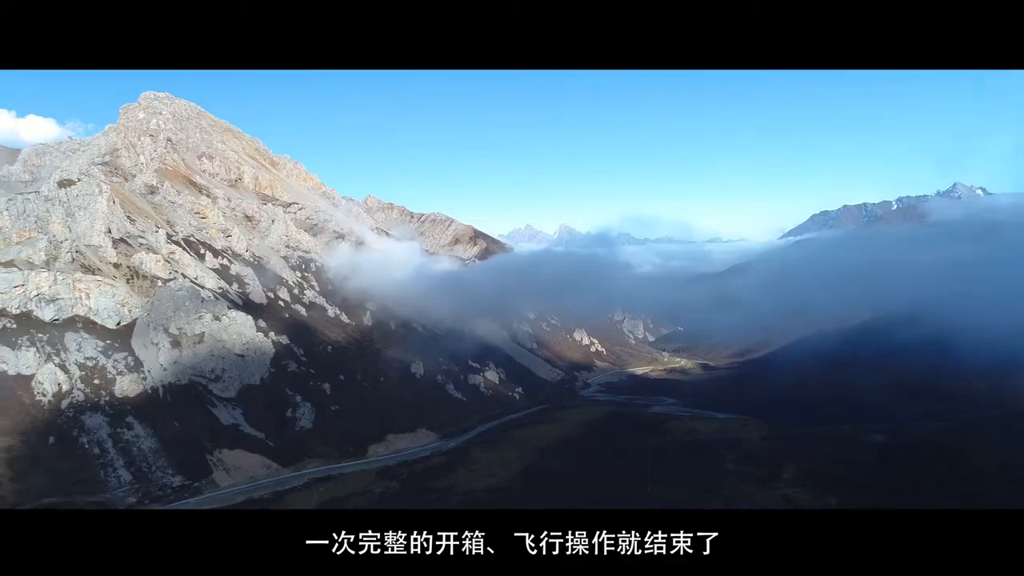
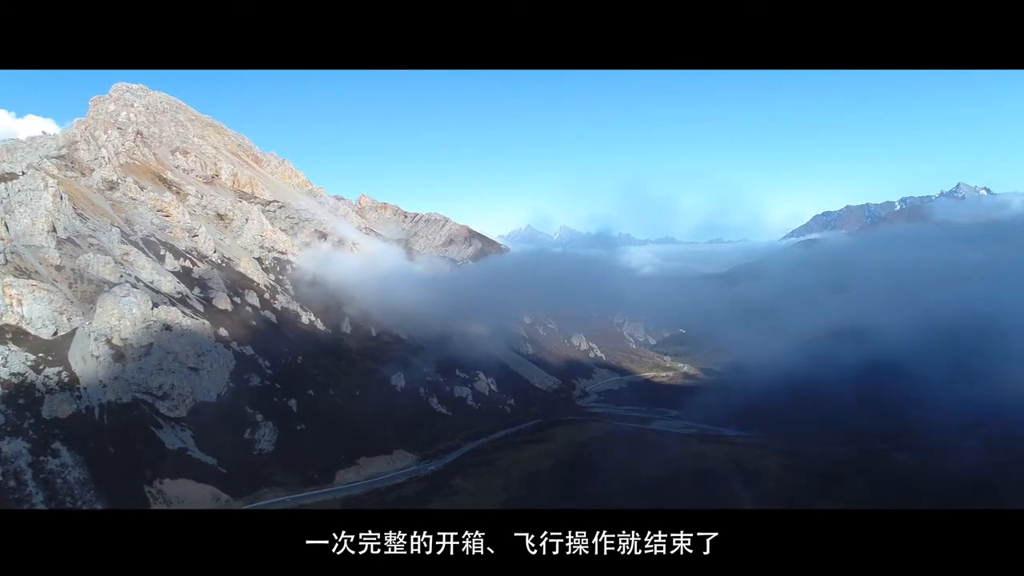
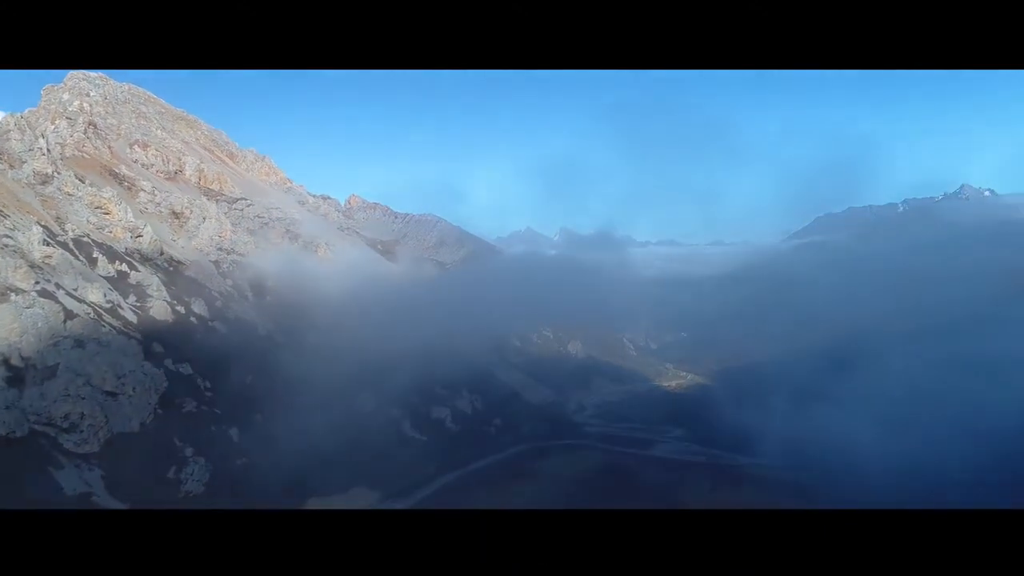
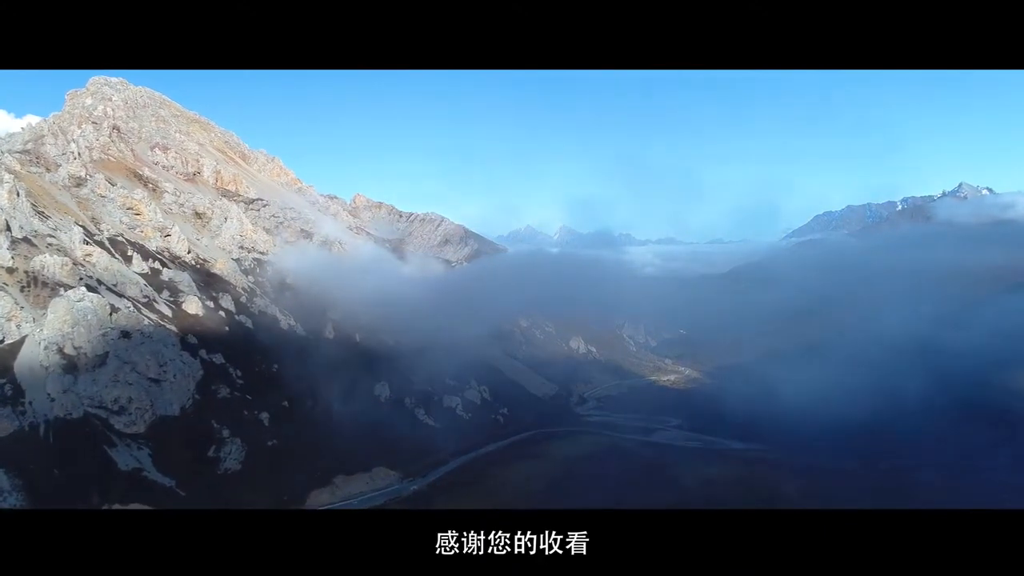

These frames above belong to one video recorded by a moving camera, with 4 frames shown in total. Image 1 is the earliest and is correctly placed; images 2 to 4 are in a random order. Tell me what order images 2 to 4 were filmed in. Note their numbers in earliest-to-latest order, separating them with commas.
2, 4, 3
